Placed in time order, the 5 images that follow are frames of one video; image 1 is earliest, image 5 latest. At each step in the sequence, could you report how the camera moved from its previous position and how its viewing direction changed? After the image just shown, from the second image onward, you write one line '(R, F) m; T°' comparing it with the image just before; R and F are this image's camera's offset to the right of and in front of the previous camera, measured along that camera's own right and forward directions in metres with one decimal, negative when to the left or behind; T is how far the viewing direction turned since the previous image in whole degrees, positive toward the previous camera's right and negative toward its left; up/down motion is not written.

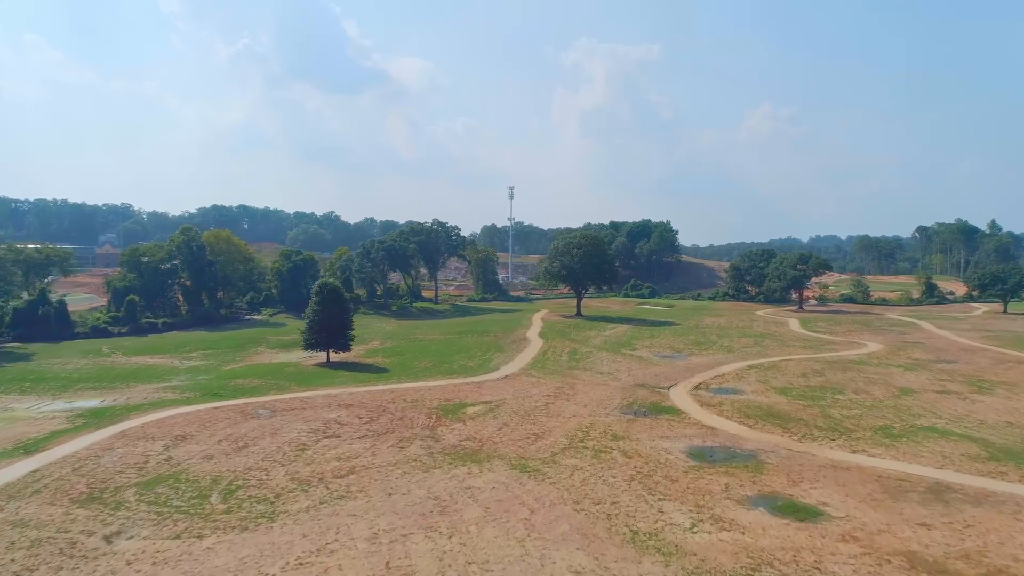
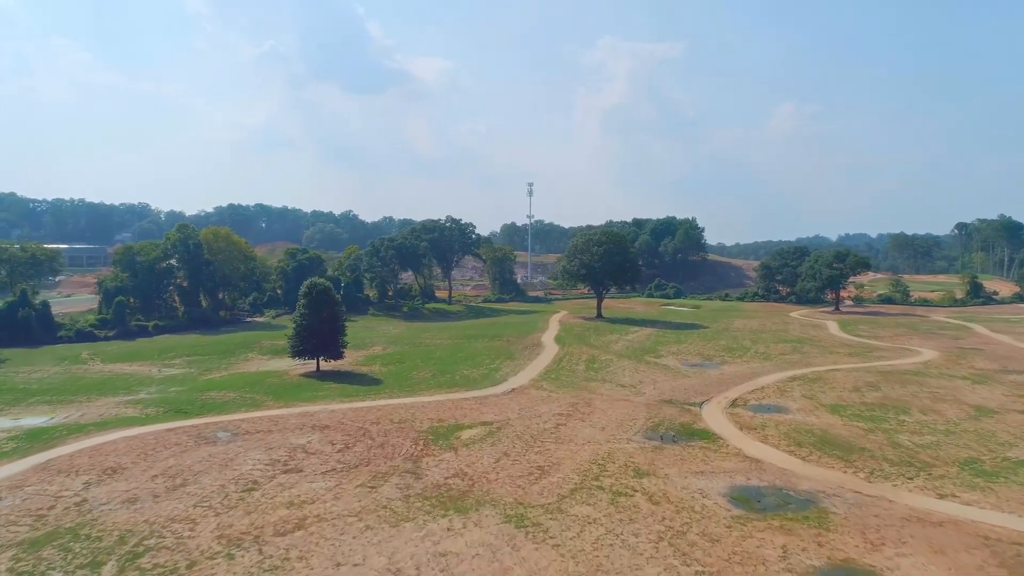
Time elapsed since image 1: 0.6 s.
(+0.6, +4.0) m; -2°
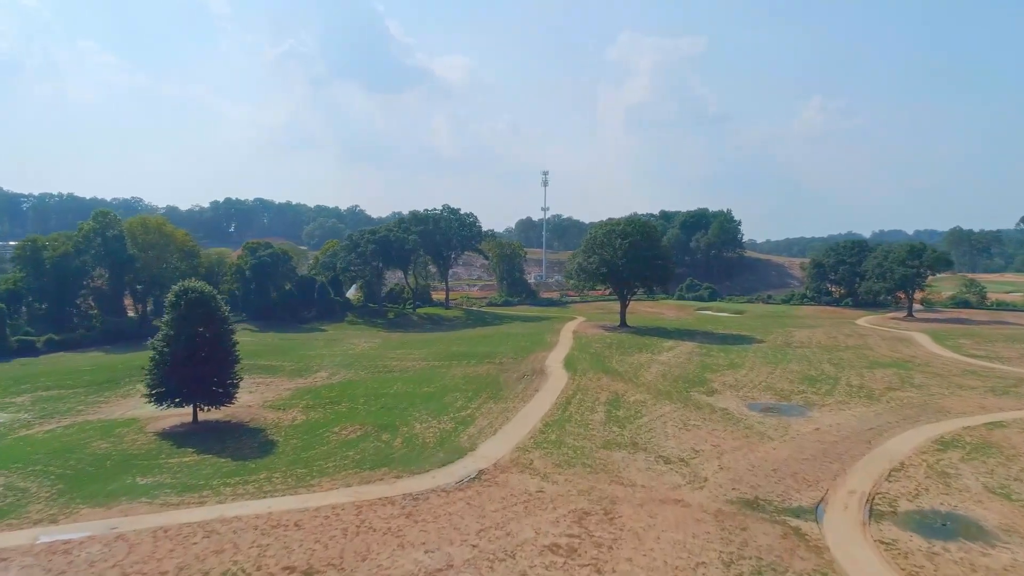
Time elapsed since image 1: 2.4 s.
(+1.3, +12.0) m; -2°
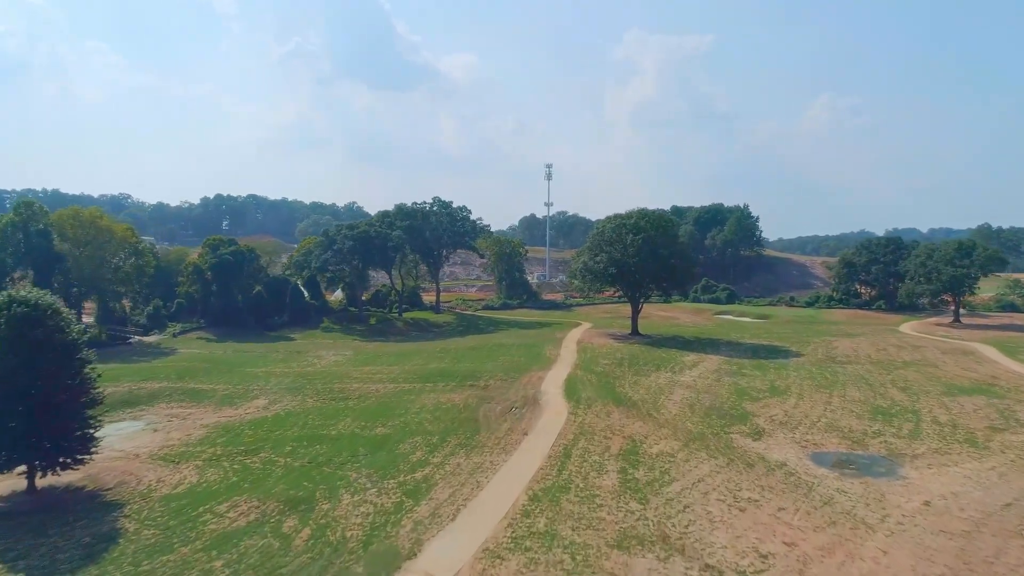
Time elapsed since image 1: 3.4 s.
(+0.7, +6.8) m; -1°
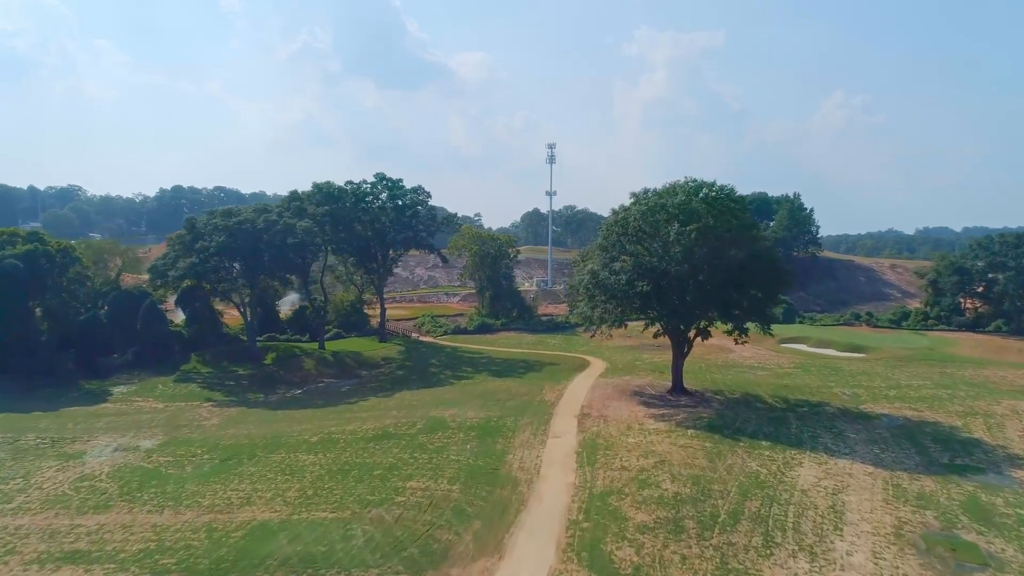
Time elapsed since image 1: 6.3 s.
(+2.0, +19.0) m; -1°
